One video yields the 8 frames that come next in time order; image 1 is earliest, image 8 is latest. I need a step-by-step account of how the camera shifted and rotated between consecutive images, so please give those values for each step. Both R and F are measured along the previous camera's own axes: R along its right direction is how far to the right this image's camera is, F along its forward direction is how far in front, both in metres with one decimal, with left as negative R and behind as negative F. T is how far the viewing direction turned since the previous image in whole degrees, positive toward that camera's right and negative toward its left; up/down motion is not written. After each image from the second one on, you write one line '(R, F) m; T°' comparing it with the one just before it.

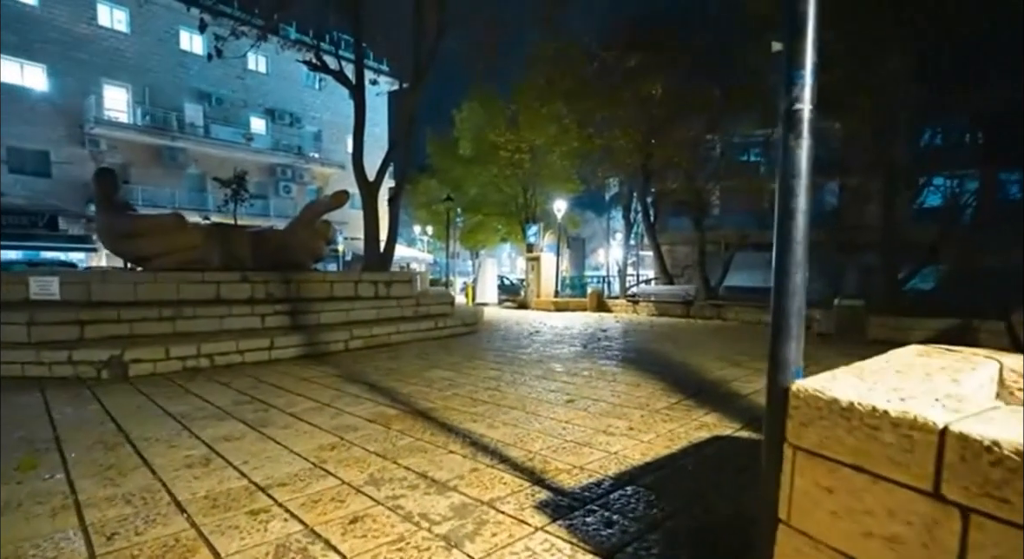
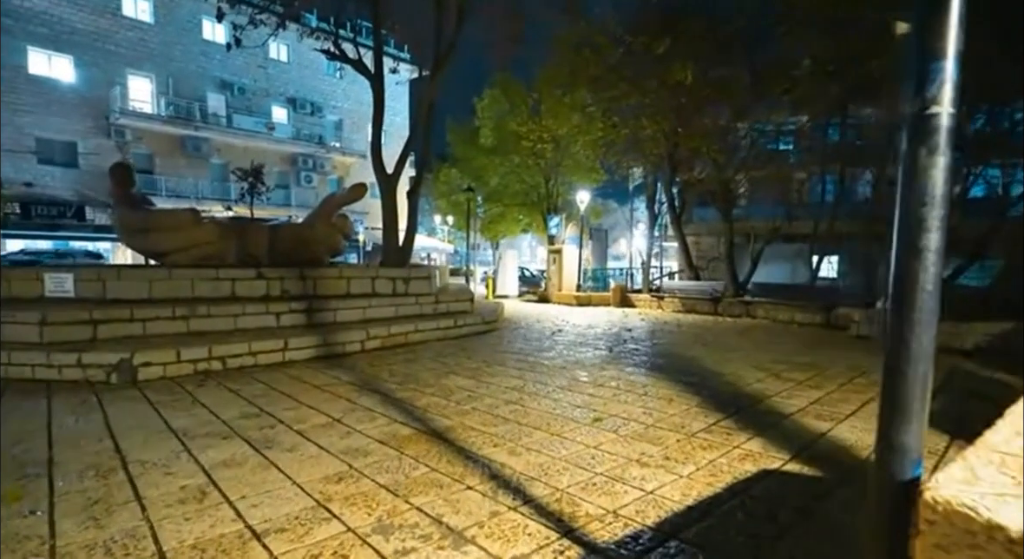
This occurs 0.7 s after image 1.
(0.0, +0.2) m; -2°
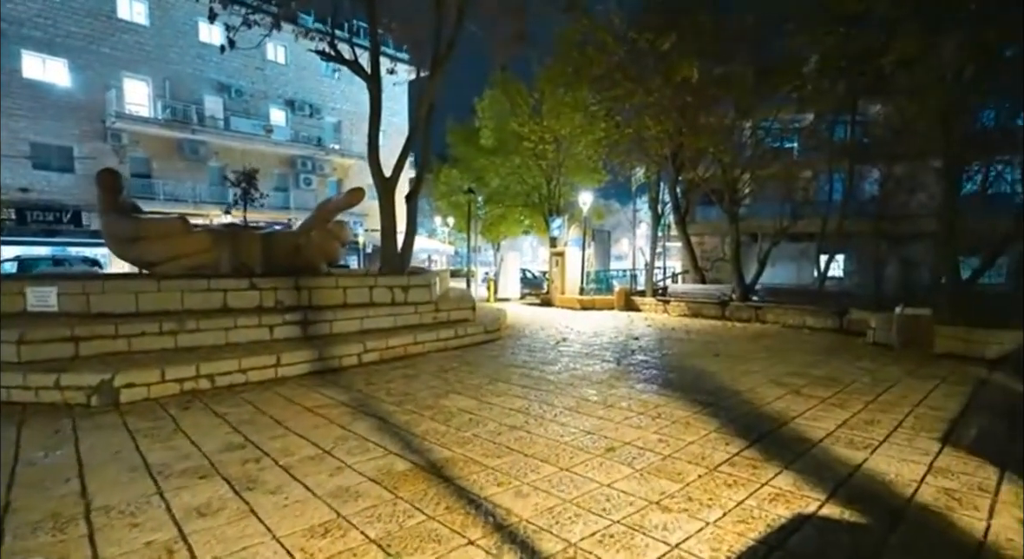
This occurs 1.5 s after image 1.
(0.0, +0.2) m; 0°
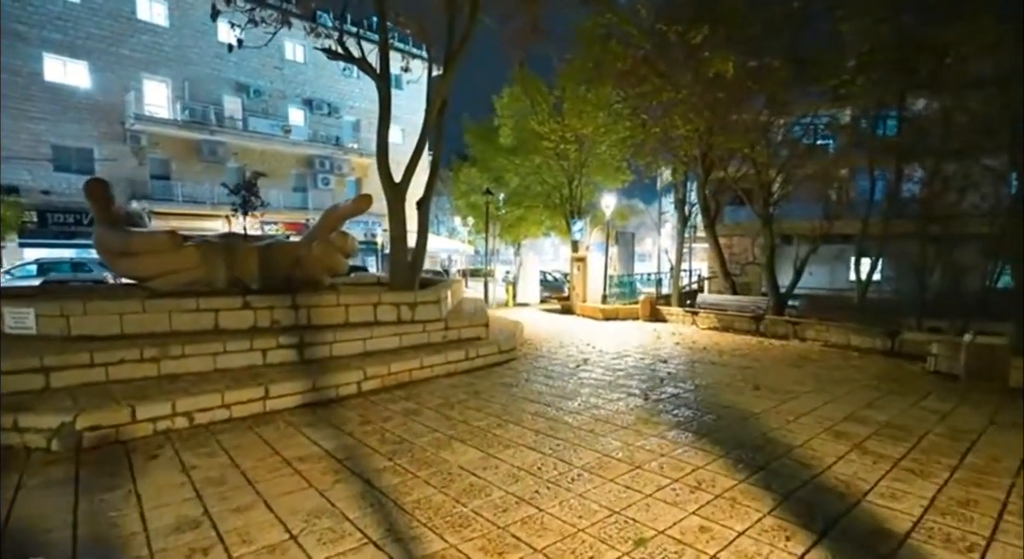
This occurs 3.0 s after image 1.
(+0.1, +0.5) m; -2°
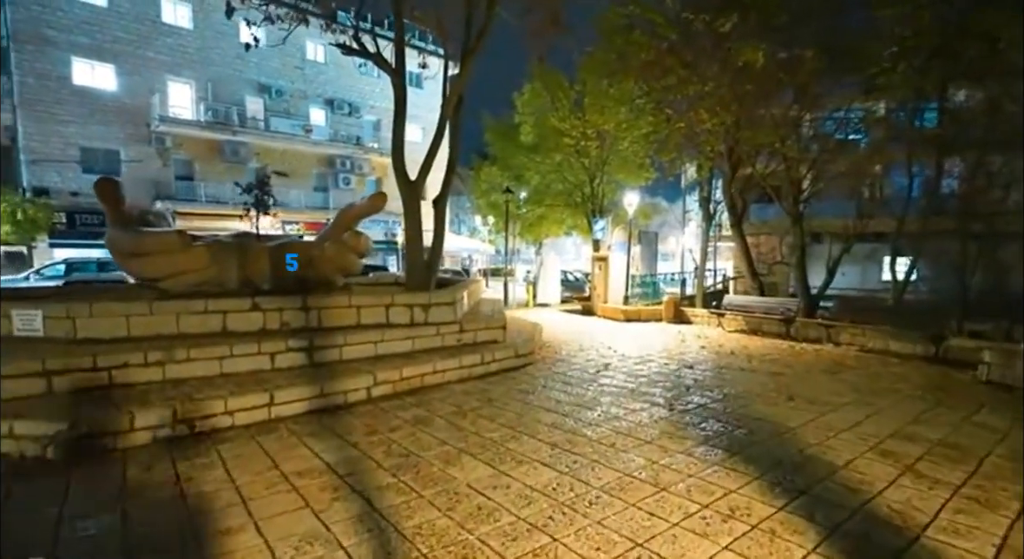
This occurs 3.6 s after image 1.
(0.0, +0.2) m; -2°
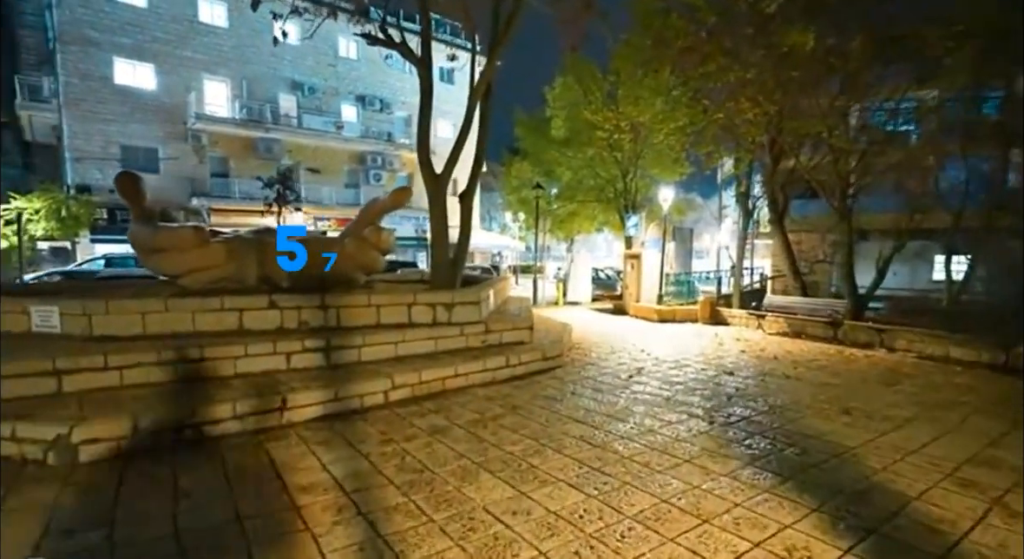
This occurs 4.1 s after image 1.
(0.0, +0.3) m; -3°
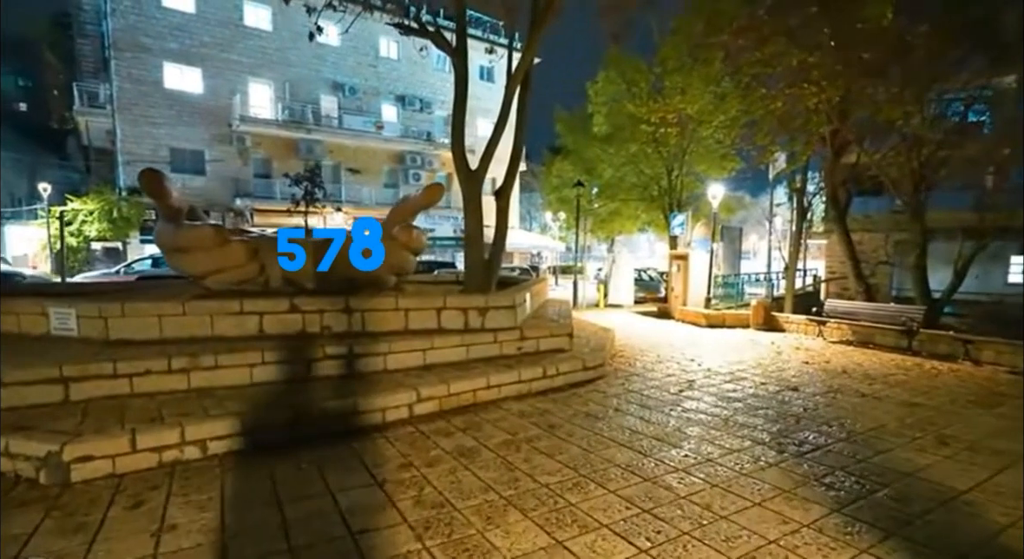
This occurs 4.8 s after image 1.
(0.0, +0.4) m; -4°
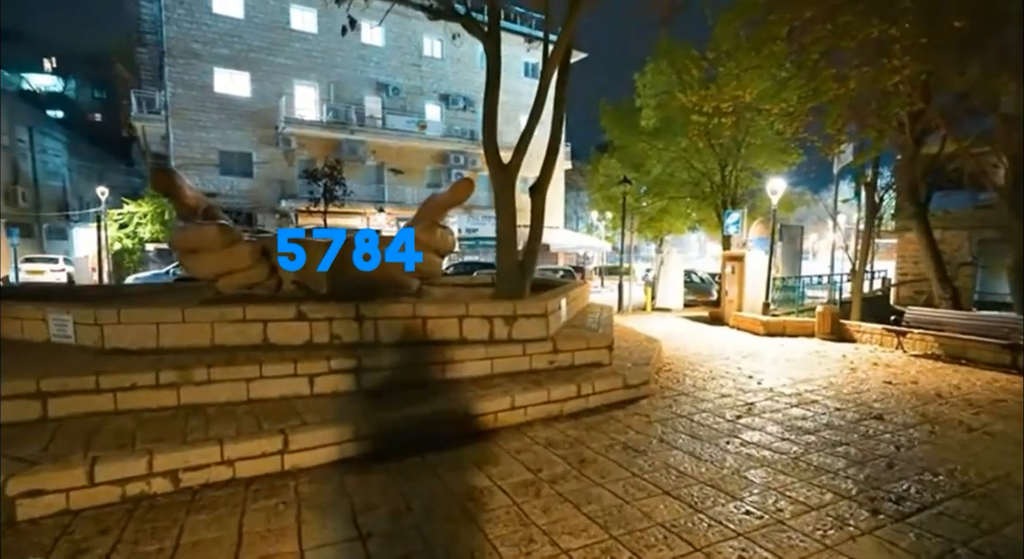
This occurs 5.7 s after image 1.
(+0.1, +0.6) m; -5°
